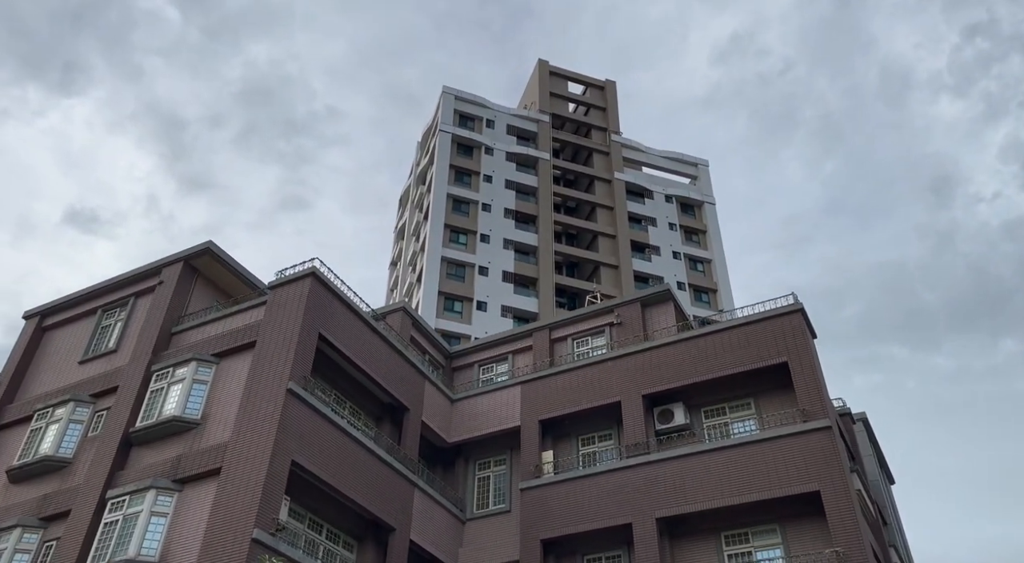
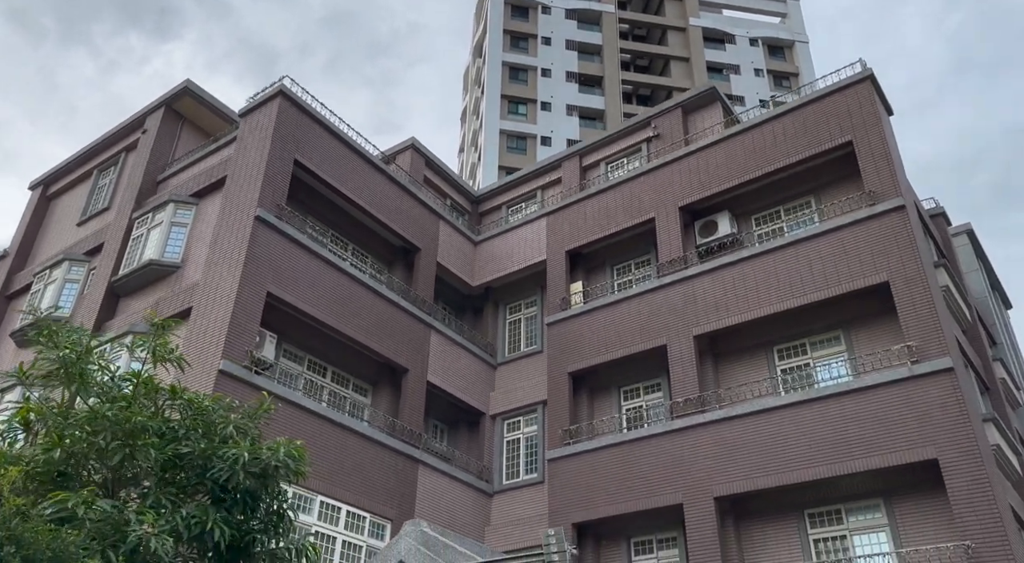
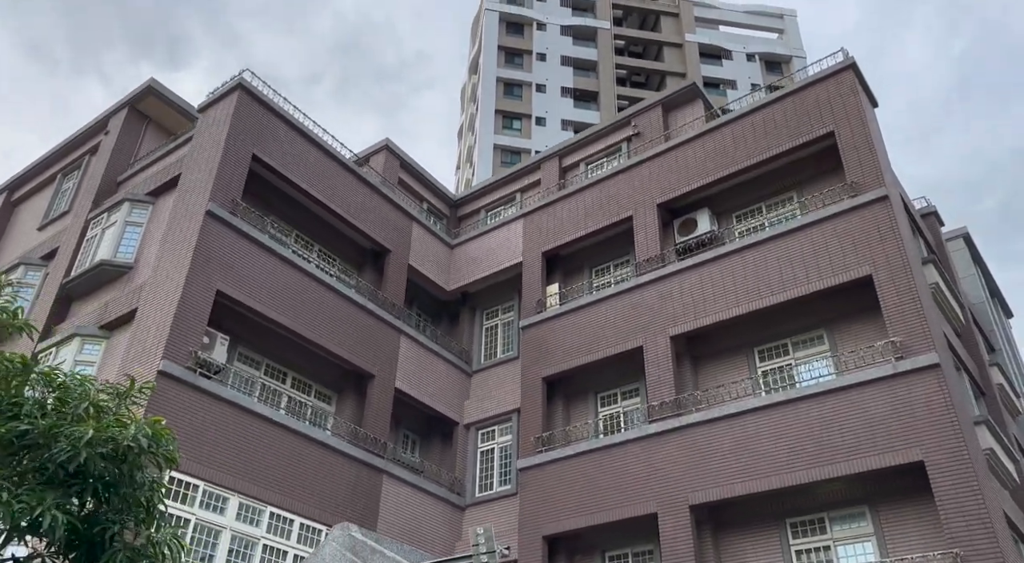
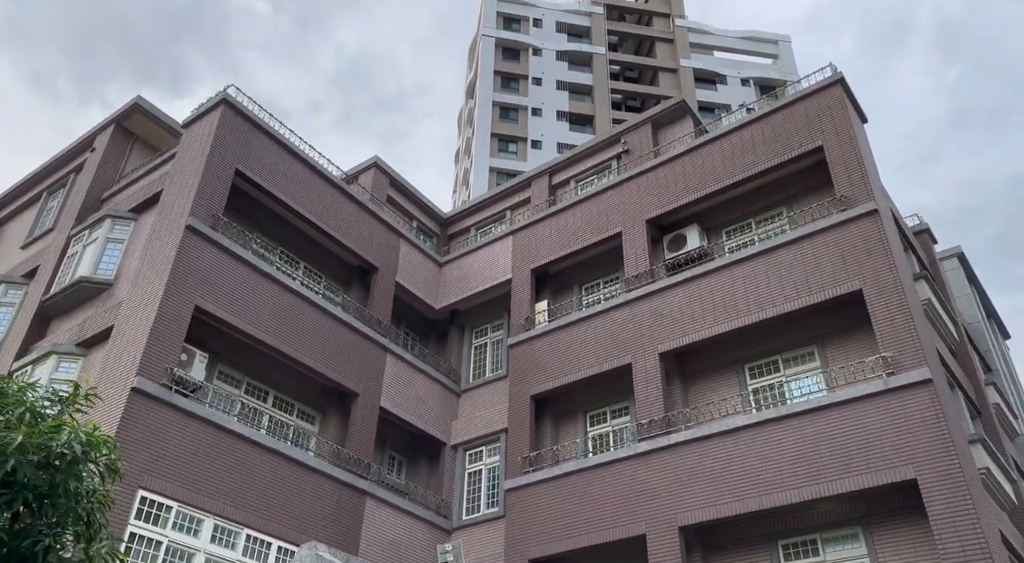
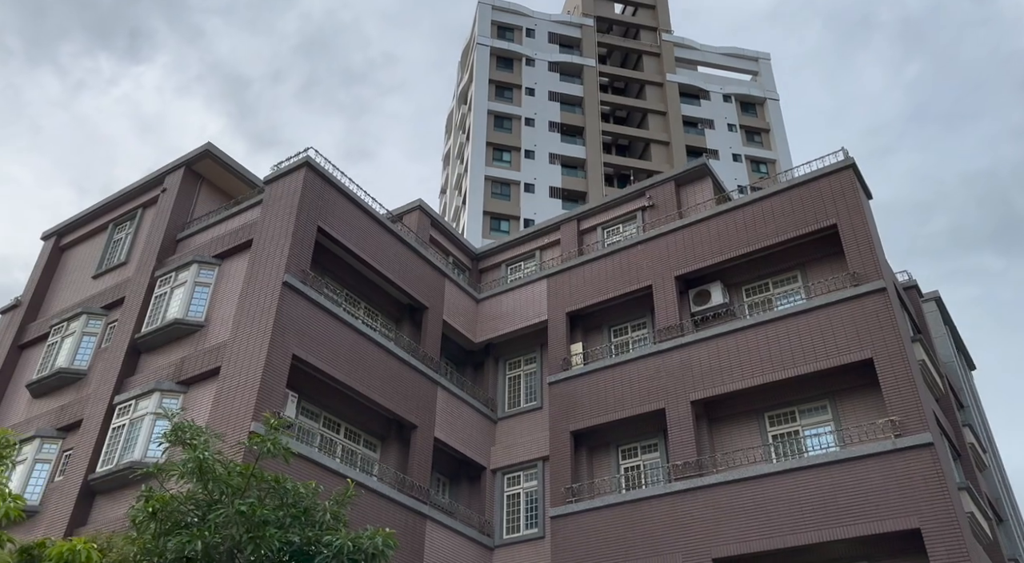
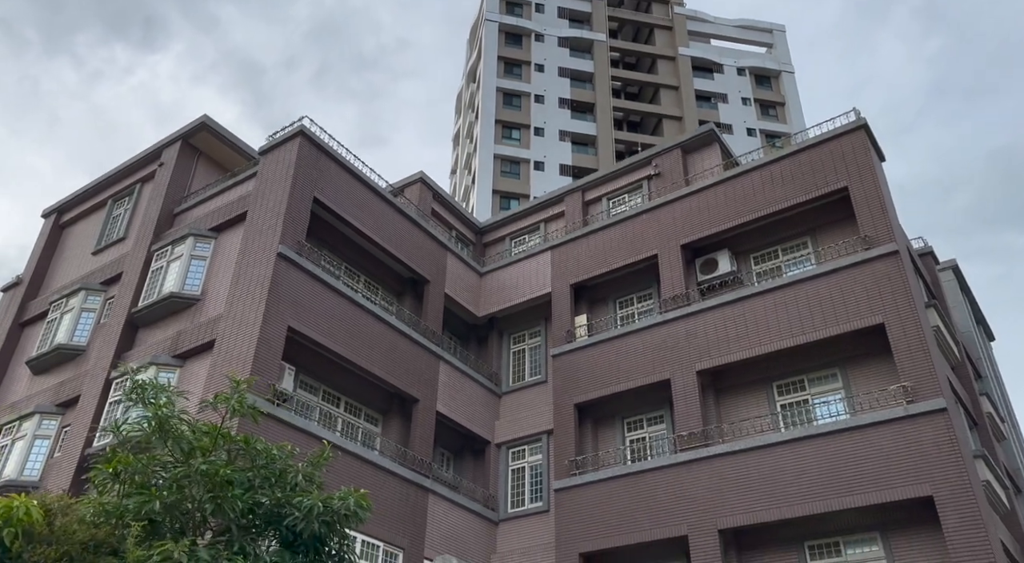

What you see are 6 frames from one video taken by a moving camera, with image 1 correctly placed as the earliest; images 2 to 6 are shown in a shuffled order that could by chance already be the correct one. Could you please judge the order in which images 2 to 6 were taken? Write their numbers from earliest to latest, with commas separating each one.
5, 6, 2, 3, 4
